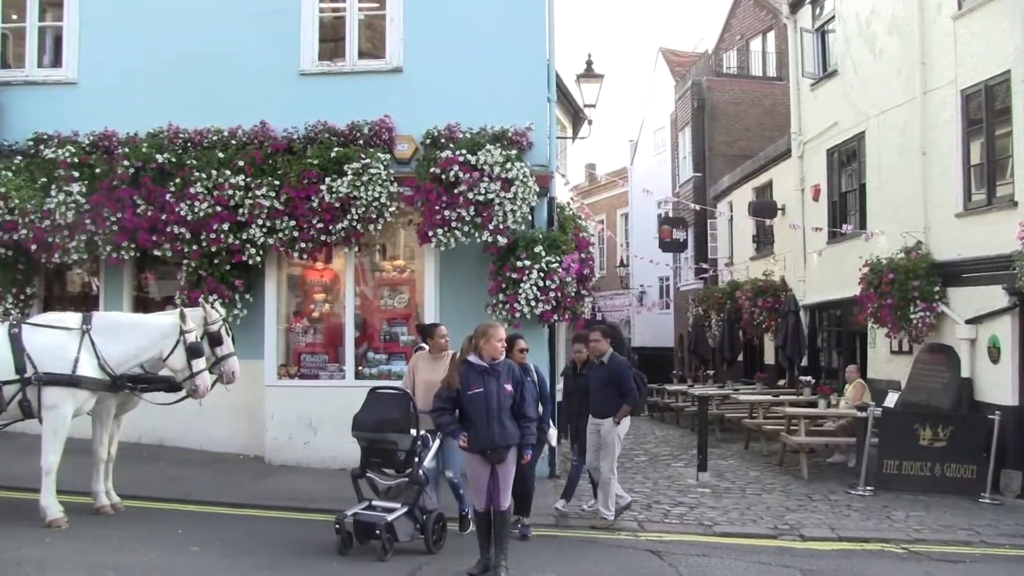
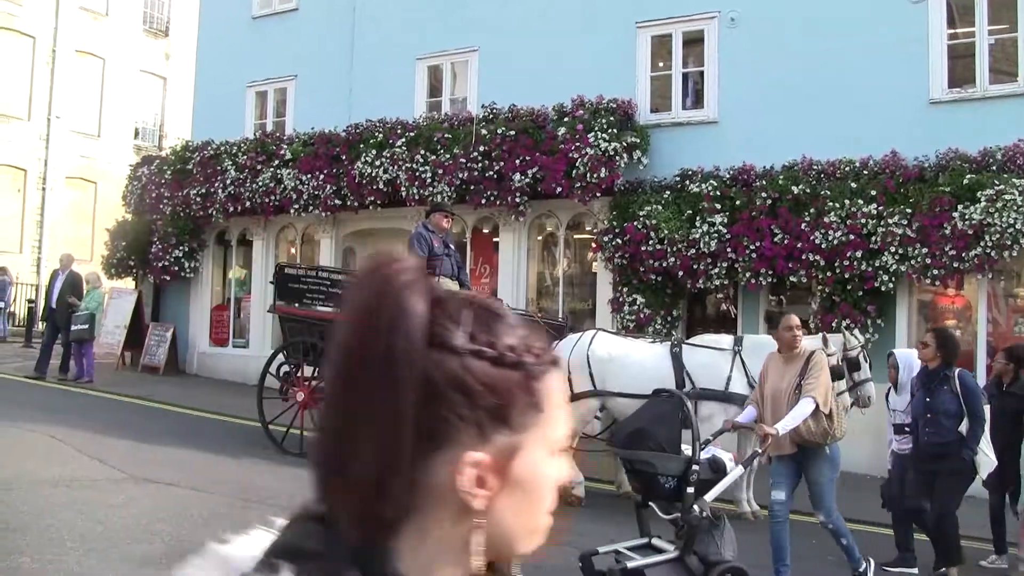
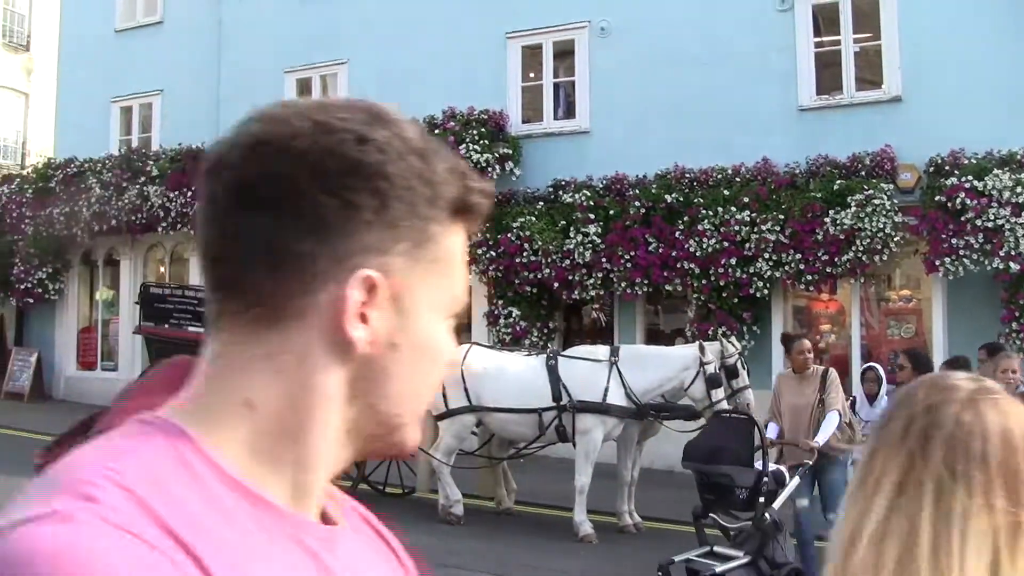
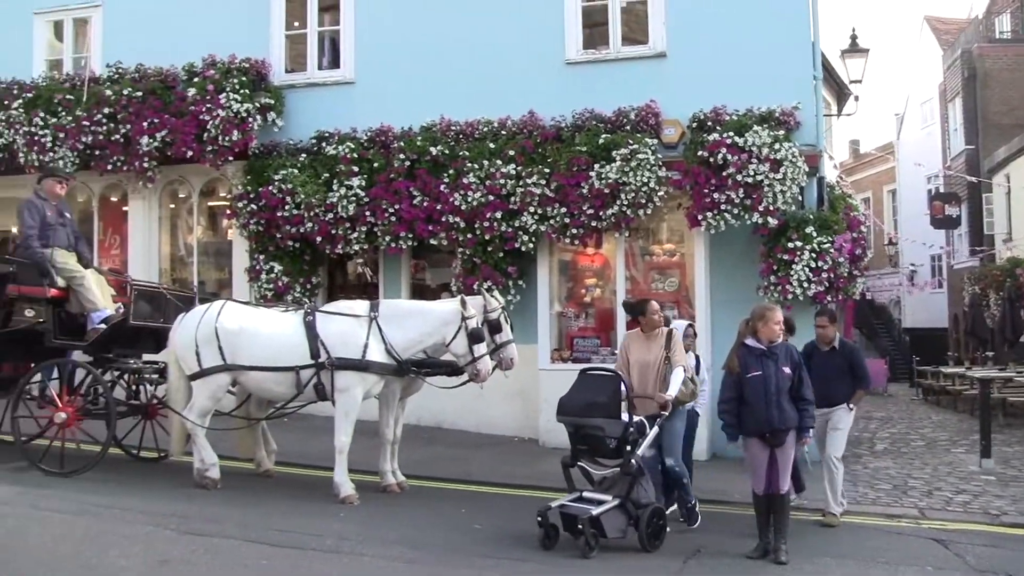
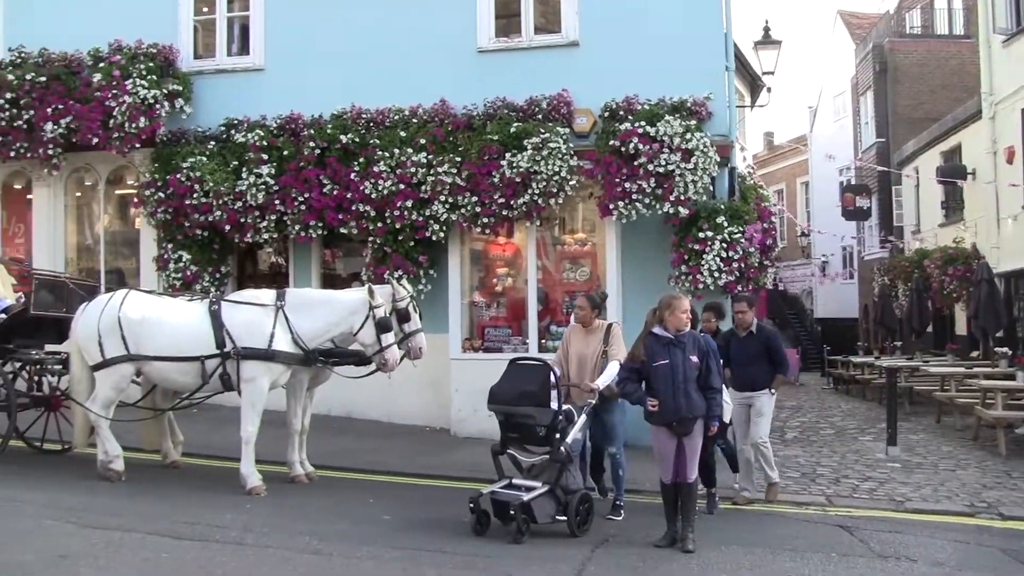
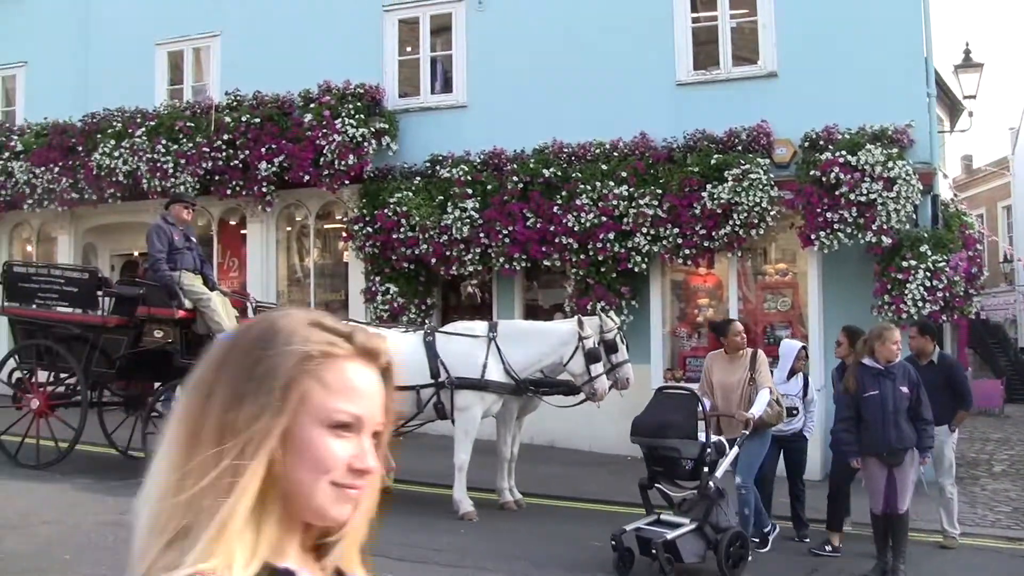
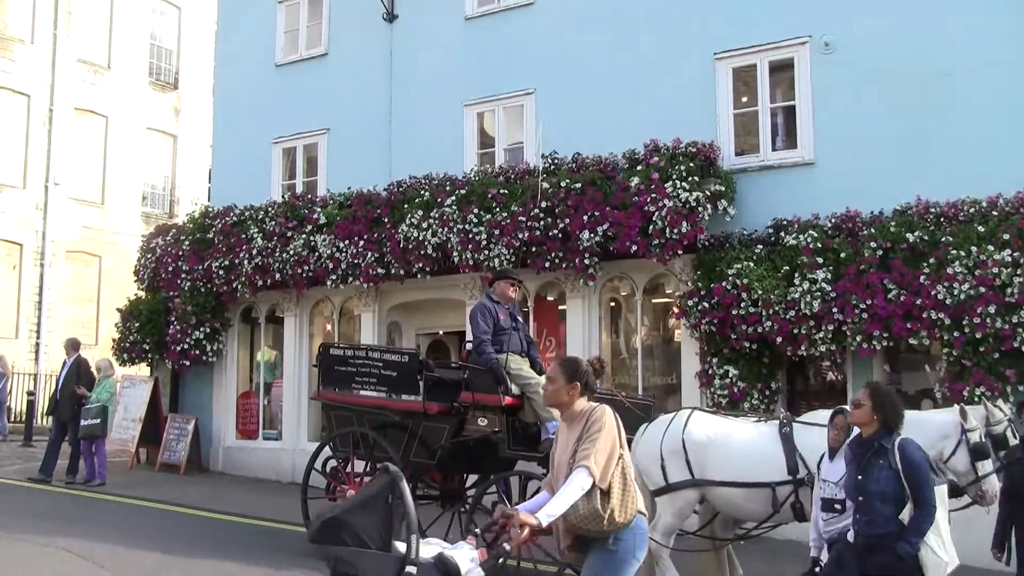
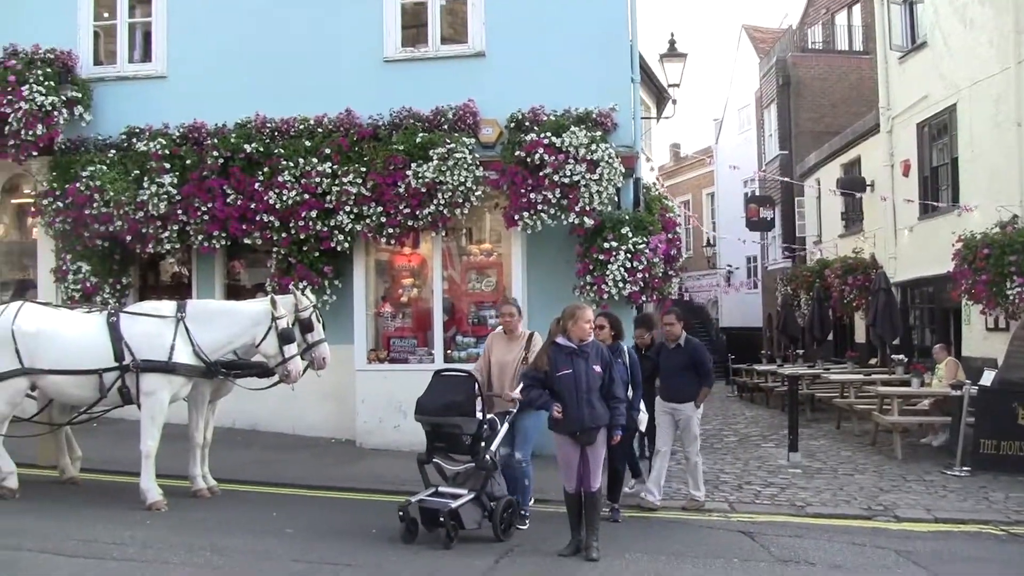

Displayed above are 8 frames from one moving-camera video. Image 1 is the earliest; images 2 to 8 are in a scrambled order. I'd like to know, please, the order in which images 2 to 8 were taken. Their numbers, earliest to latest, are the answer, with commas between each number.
8, 5, 4, 6, 3, 2, 7
